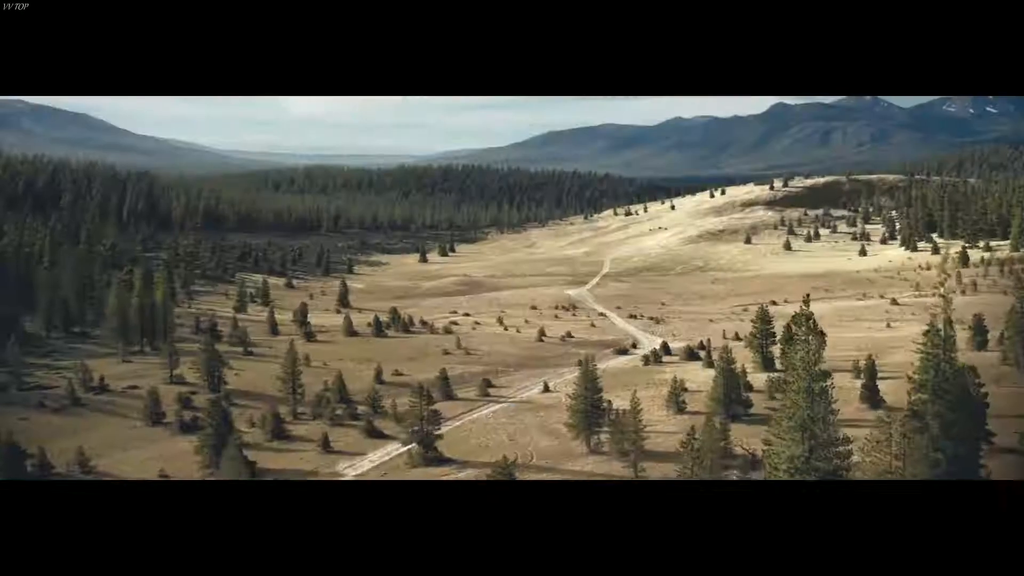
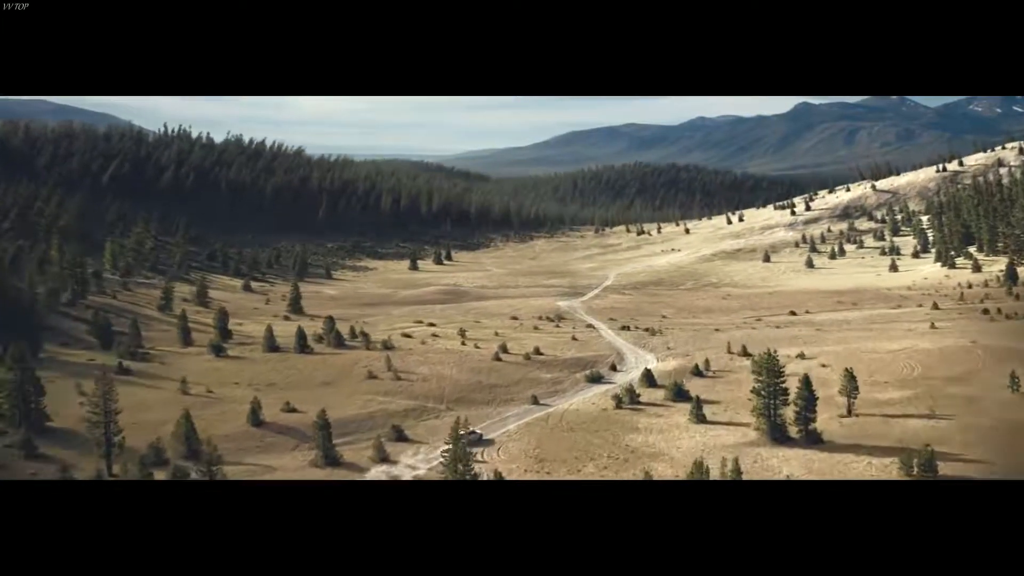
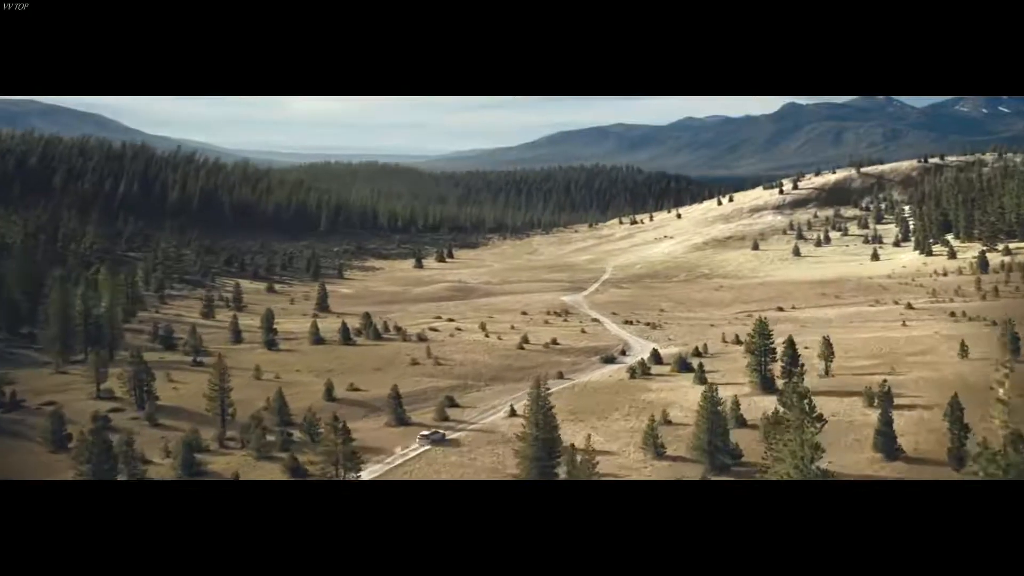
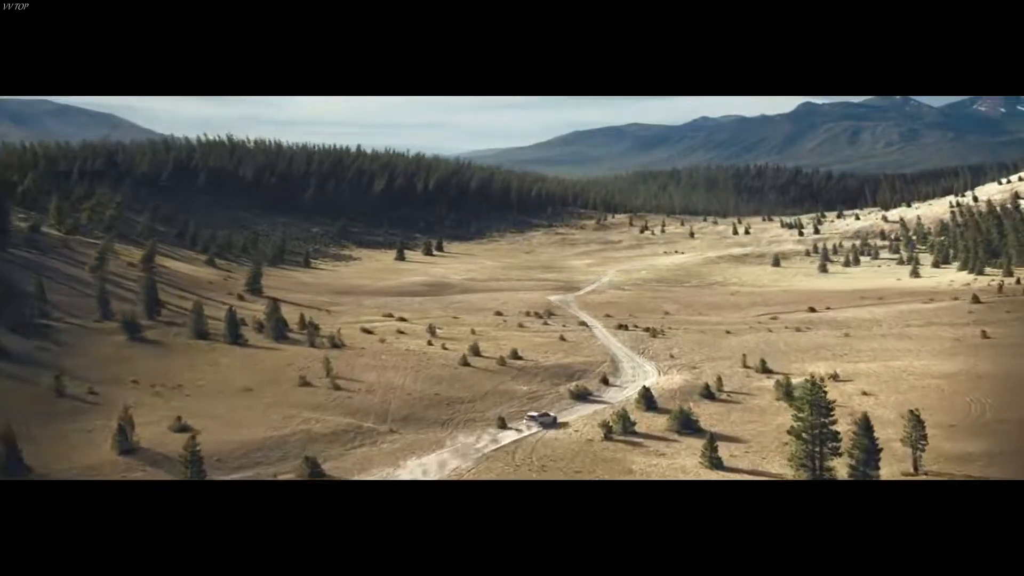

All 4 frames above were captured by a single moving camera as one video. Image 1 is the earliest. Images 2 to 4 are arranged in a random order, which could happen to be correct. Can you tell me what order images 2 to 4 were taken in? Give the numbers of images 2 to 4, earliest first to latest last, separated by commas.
3, 2, 4
